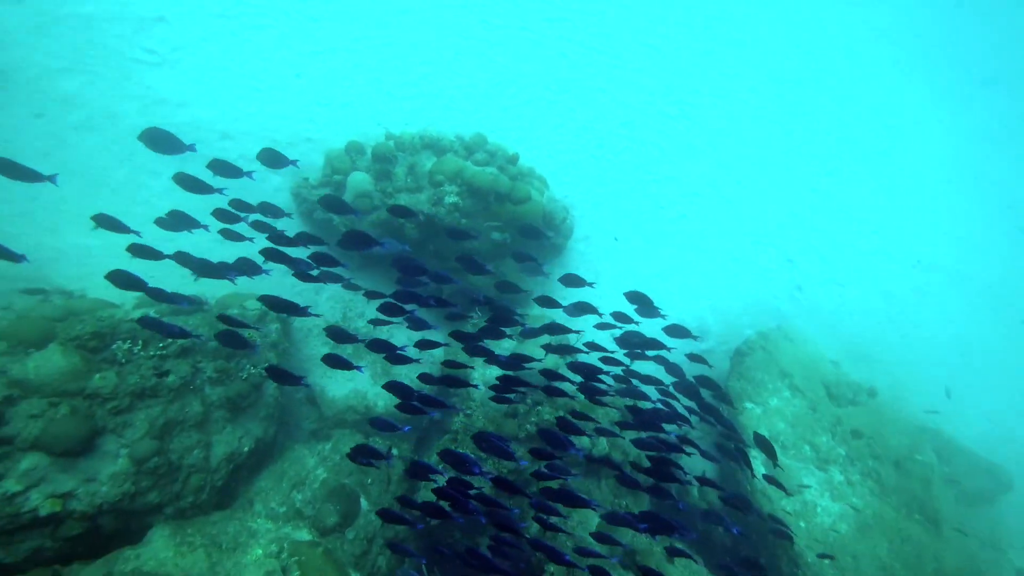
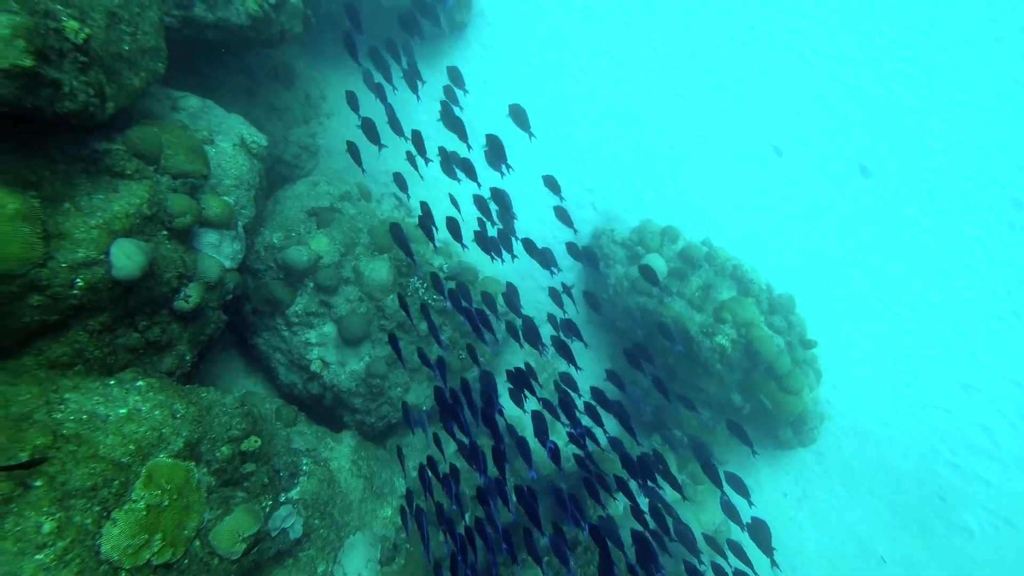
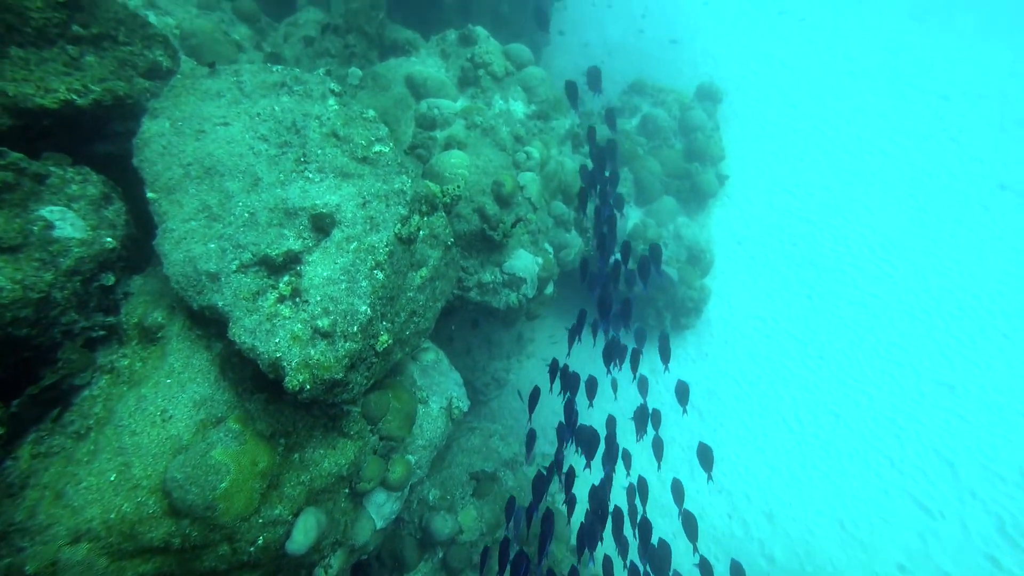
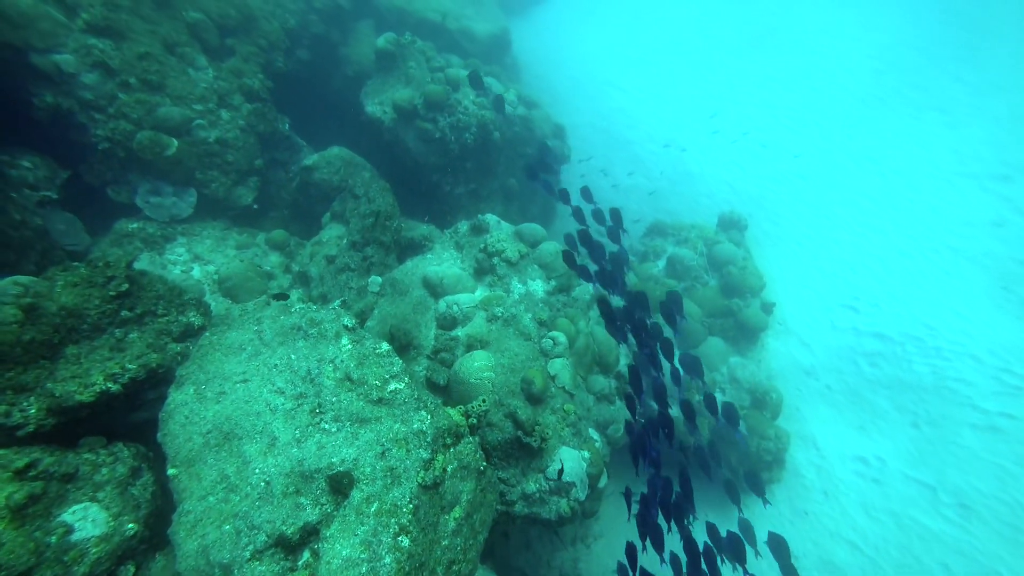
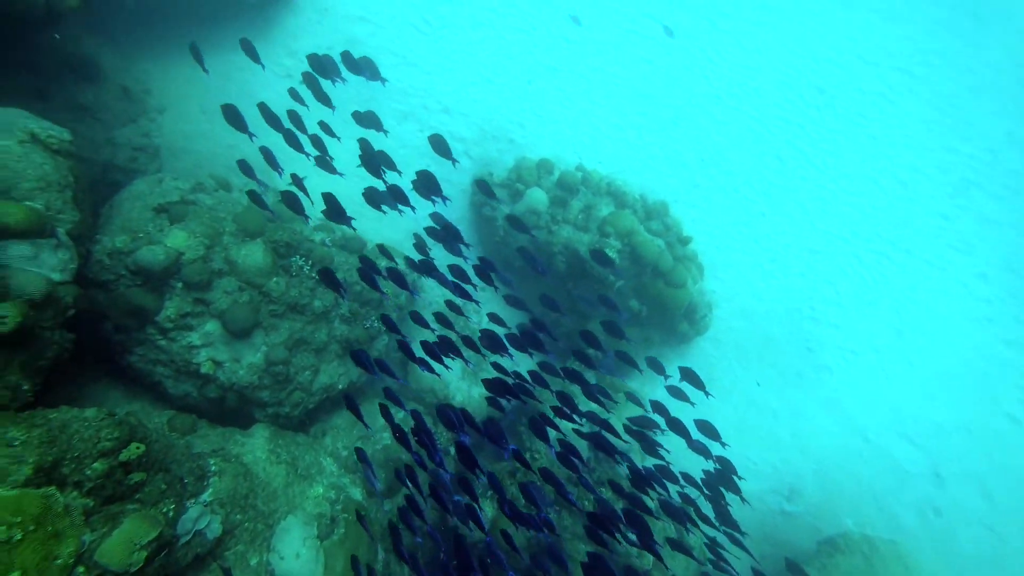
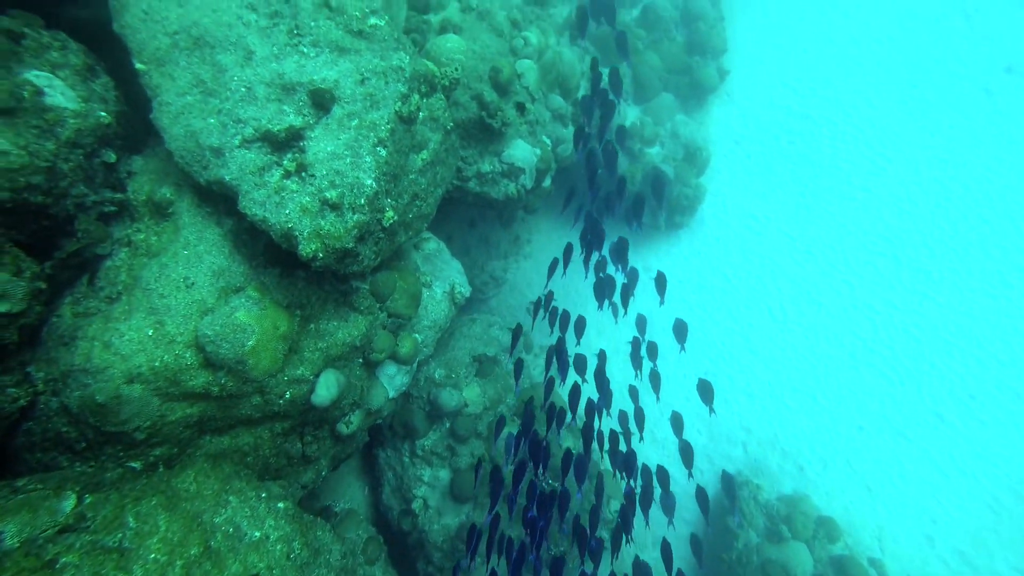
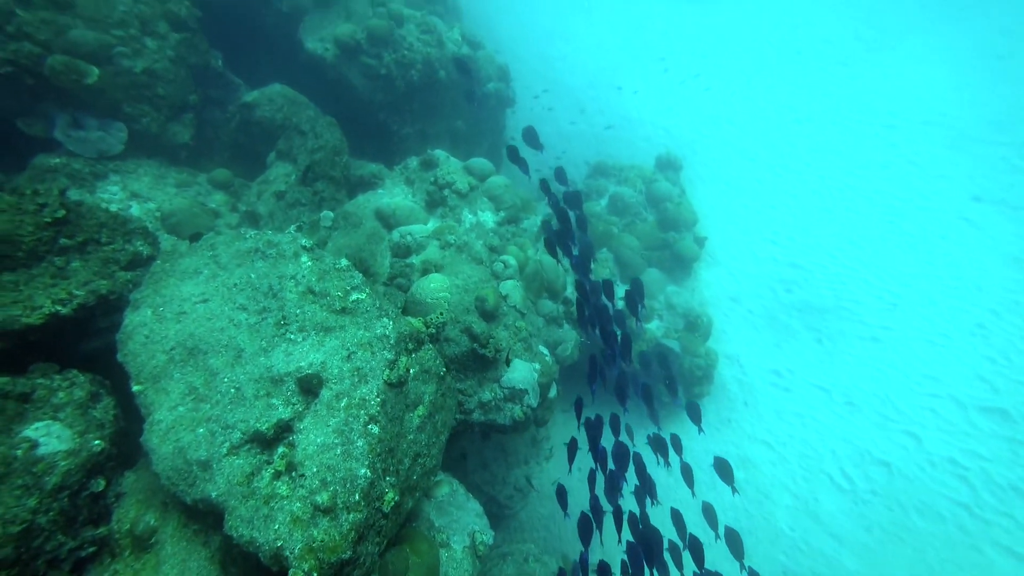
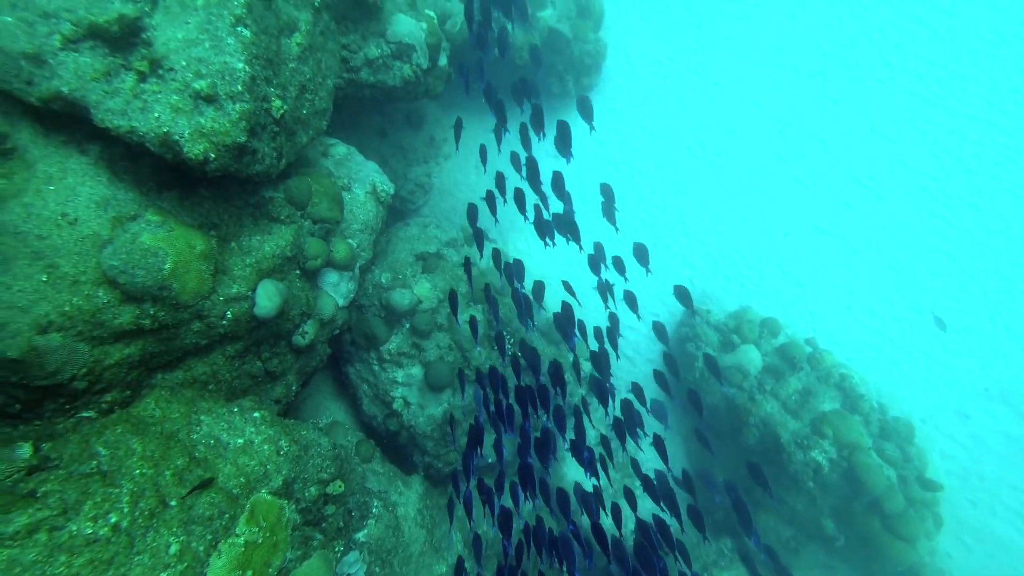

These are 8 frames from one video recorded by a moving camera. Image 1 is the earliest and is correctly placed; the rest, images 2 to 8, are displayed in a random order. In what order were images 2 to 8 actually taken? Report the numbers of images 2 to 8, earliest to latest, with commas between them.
5, 2, 8, 6, 3, 7, 4
